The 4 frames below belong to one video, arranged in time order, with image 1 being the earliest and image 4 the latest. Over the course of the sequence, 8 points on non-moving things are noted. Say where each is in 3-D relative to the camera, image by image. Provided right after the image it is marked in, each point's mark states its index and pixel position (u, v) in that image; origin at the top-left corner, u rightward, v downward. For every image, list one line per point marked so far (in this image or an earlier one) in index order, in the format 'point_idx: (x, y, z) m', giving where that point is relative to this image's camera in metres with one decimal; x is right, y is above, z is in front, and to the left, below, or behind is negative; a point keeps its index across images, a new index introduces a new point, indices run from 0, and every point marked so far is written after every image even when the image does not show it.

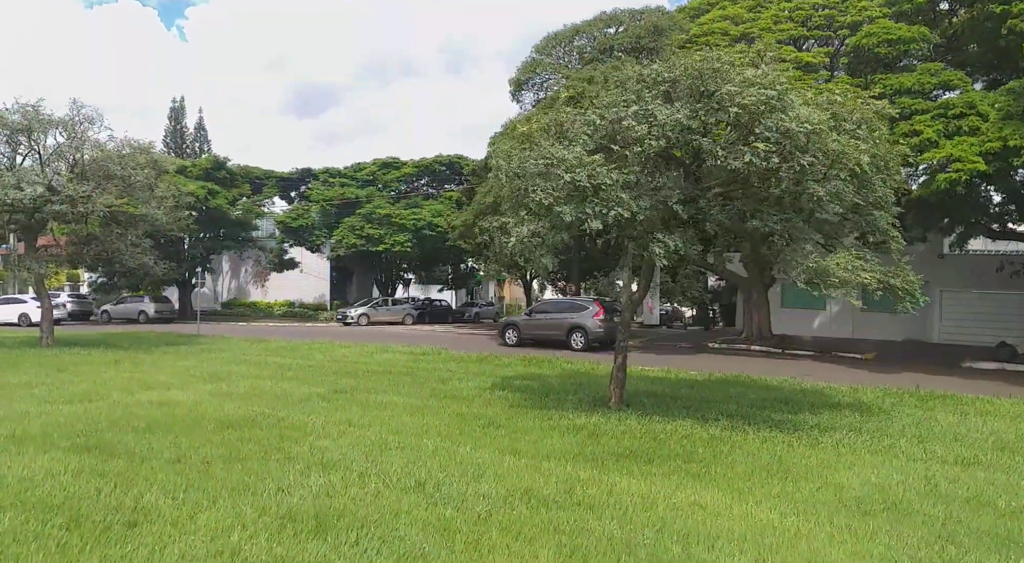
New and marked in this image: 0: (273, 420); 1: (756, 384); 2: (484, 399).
0: (-2.7, -1.6, +8.7) m
1: (+4.4, -1.8, +13.8) m
2: (-0.4, -1.7, +11.4) m
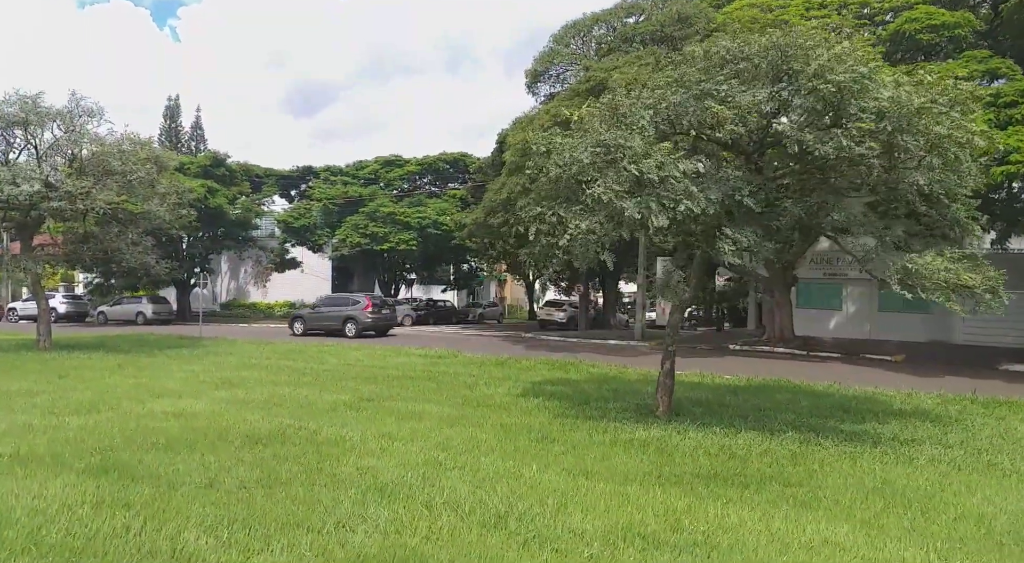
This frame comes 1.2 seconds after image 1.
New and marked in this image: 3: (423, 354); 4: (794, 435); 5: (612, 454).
0: (-2.1, -1.6, +7.8) m
1: (+5.0, -1.8, +13.0) m
2: (+0.1, -1.7, +10.6) m
3: (-2.2, -1.8, +19.4) m
4: (+3.1, -1.7, +8.6) m
5: (+0.9, -1.6, +7.1) m
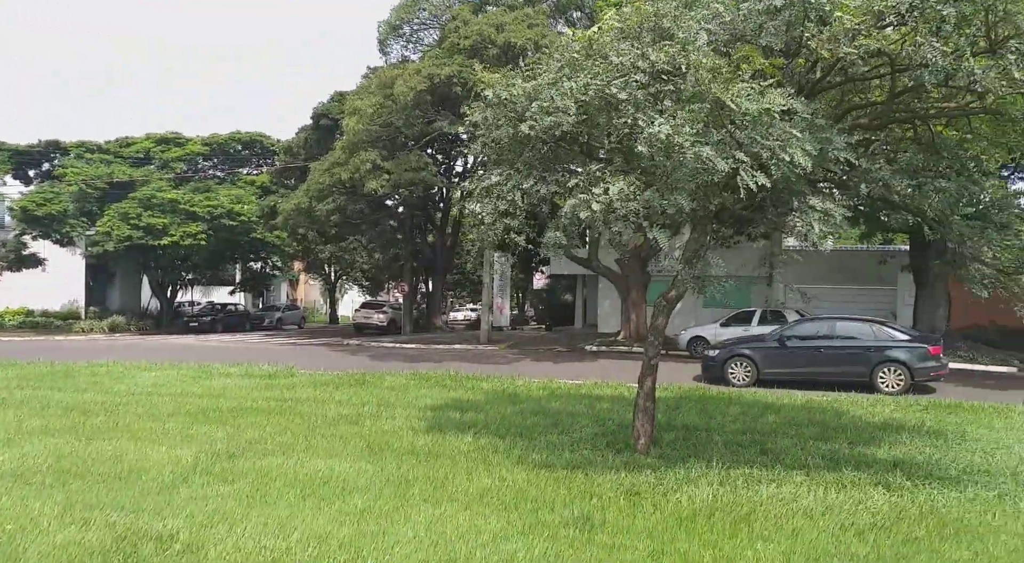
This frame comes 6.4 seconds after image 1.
0: (-1.9, -1.5, +4.4) m
1: (+3.5, -1.7, +11.4) m
2: (-0.5, -1.7, +7.7) m
3: (-5.2, -1.8, +15.5) m
4: (+3.0, -1.6, +6.6) m
5: (+1.3, -1.6, +4.6) m
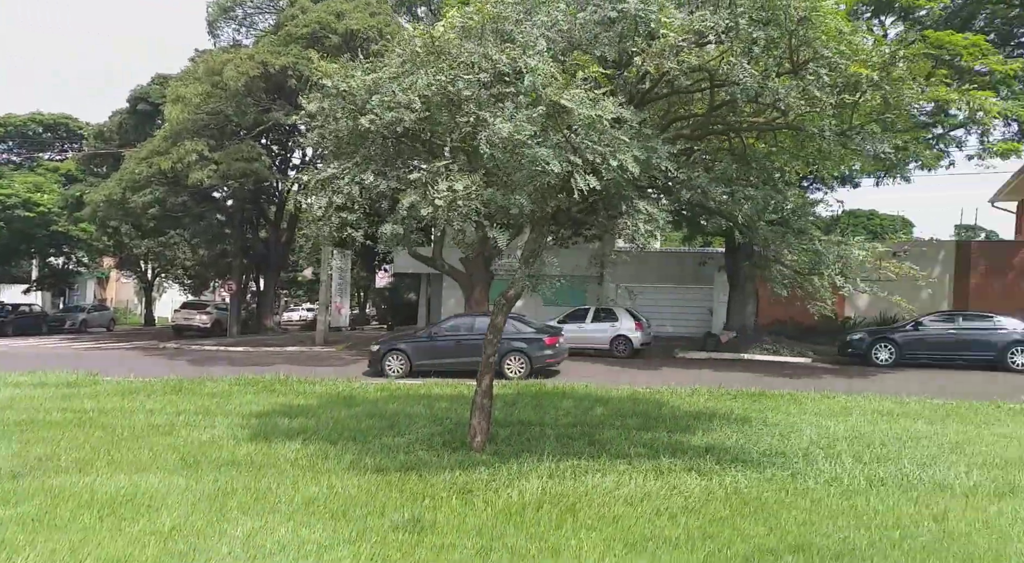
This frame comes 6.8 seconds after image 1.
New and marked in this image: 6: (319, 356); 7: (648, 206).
0: (-2.8, -1.5, +3.8) m
1: (+1.1, -1.7, +11.8) m
2: (-2.1, -1.7, +7.3) m
3: (-8.3, -1.8, +14.1) m
4: (+1.5, -1.6, +6.9) m
5: (+0.2, -1.6, +4.7) m
6: (-4.7, -1.9, +19.9) m
7: (+1.1, +0.6, +6.0) m
